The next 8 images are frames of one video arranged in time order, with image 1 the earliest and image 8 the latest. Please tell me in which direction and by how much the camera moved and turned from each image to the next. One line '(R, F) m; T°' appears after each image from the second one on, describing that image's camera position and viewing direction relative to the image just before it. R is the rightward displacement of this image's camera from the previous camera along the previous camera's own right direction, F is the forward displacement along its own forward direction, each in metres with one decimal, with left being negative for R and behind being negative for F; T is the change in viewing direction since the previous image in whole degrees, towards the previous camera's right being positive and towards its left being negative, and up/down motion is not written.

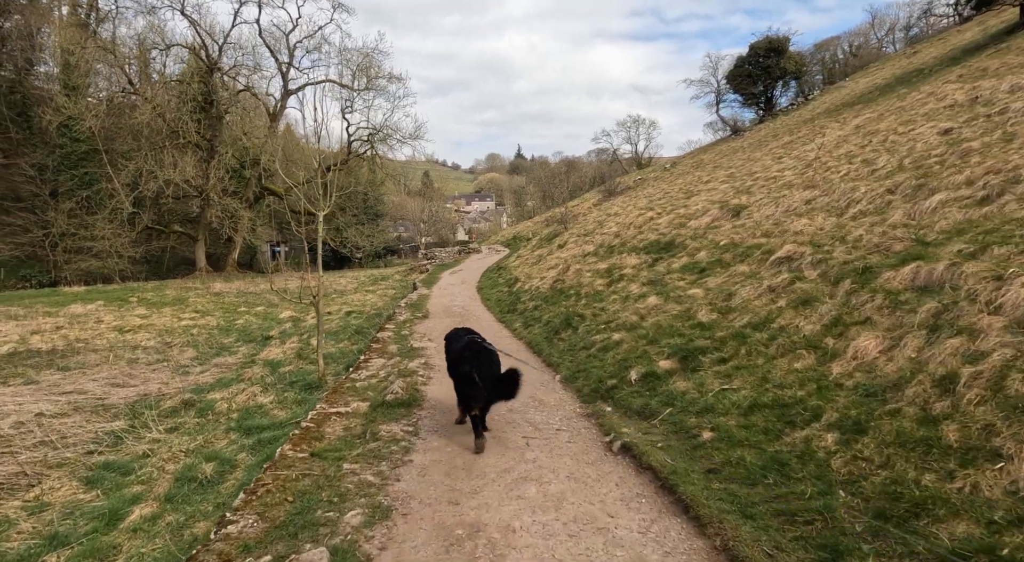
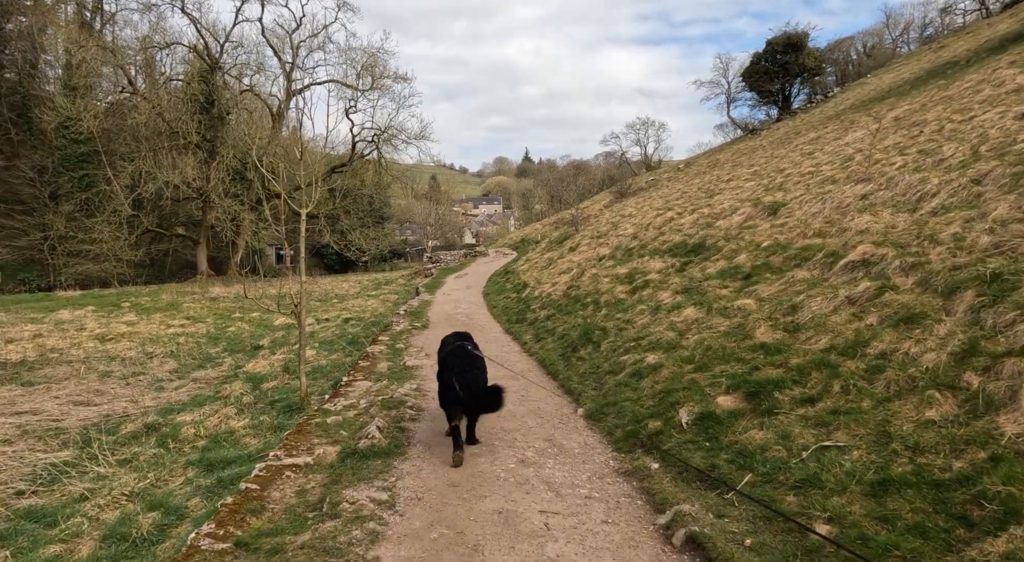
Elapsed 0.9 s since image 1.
(0.0, +1.4) m; -1°
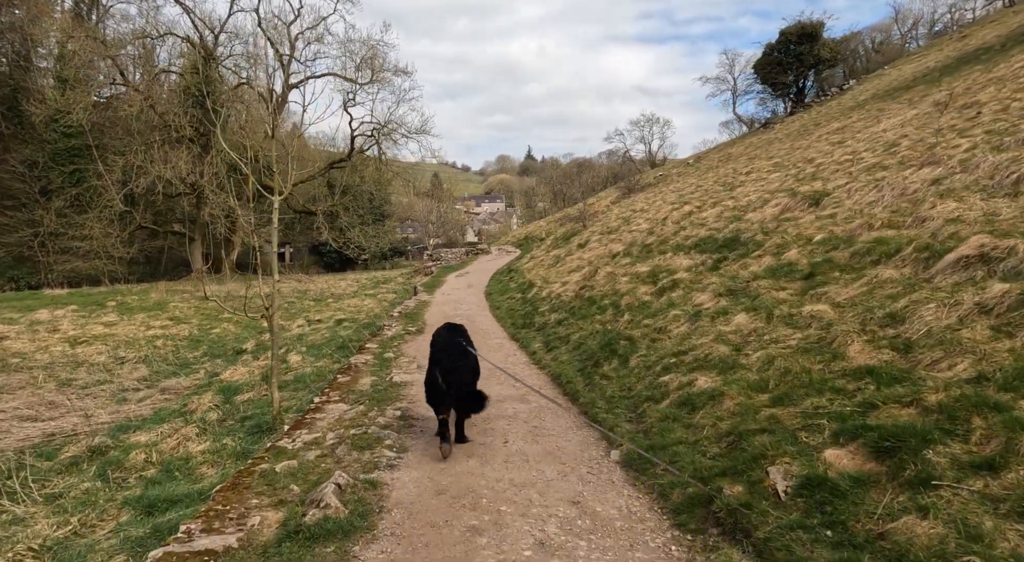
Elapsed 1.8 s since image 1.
(-0.1, +1.4) m; 0°
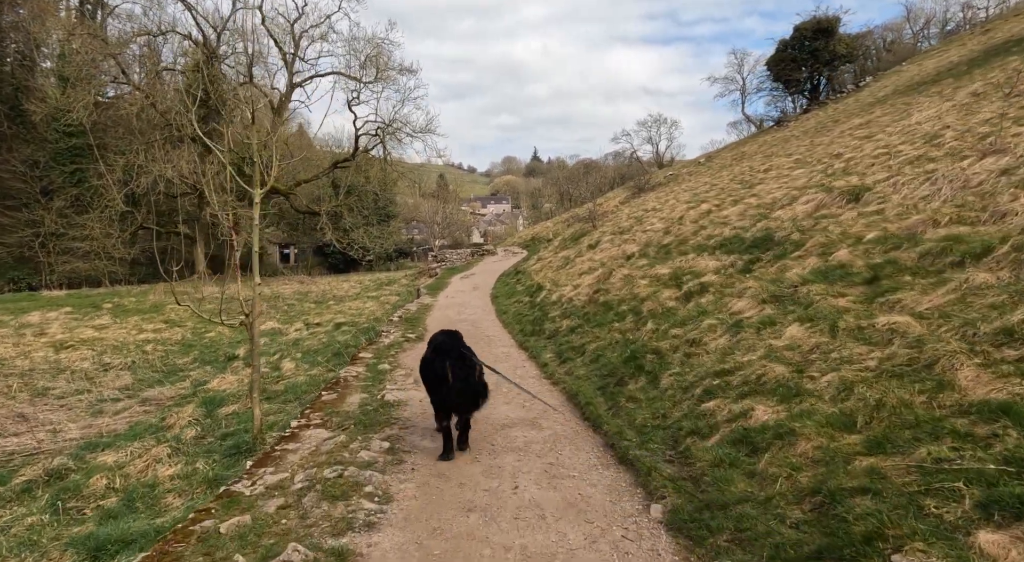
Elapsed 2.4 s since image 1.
(0.0, +0.9) m; -1°
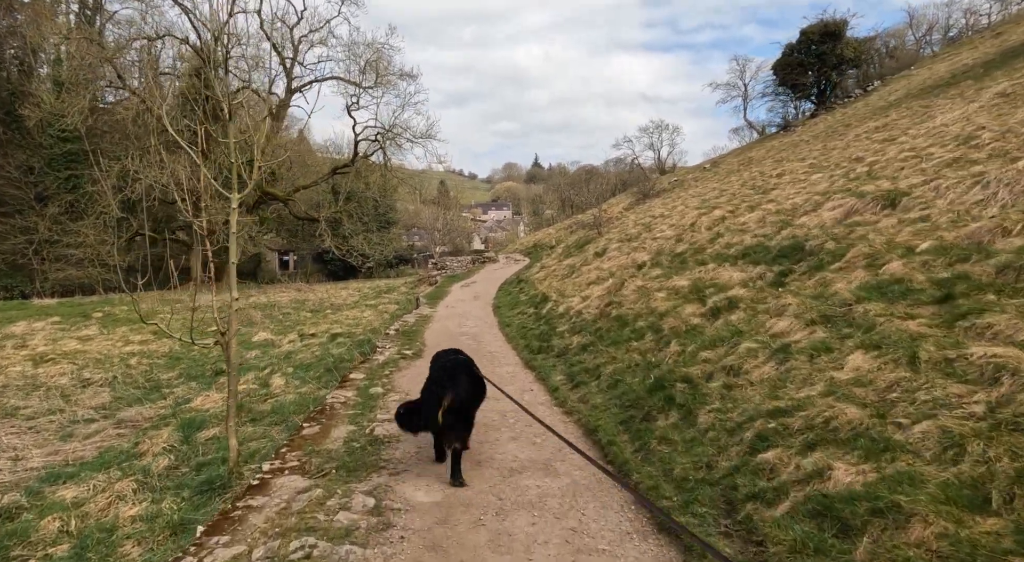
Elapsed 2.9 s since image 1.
(-0.1, +0.8) m; 0°
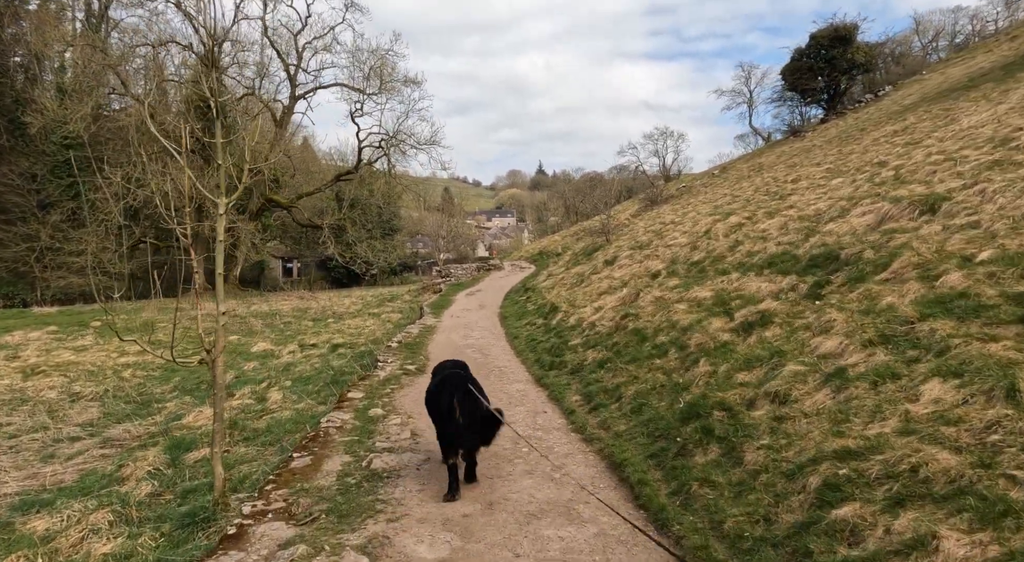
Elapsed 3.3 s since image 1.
(-0.1, +0.6) m; 0°
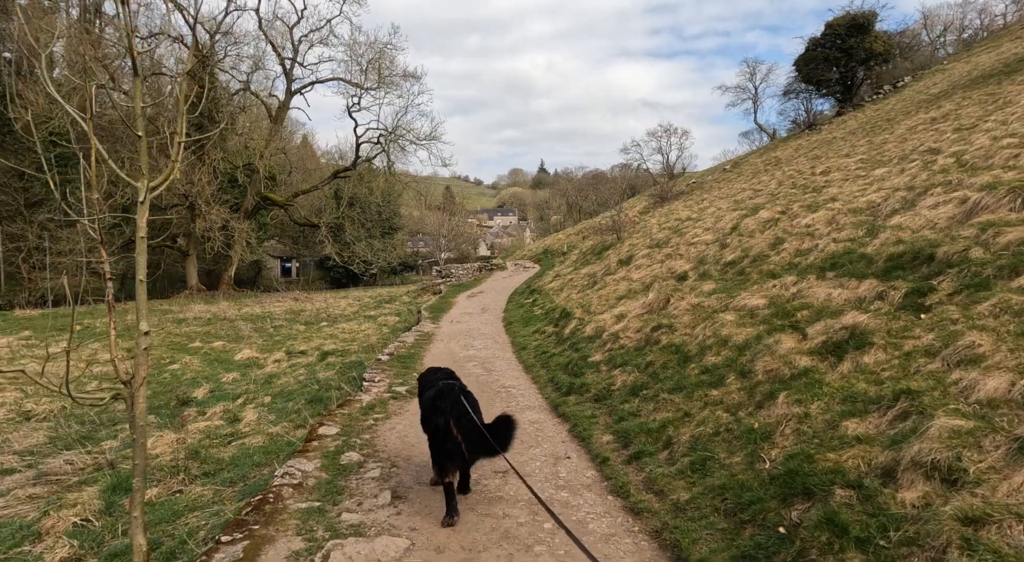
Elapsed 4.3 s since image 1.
(-0.1, +1.5) m; 0°
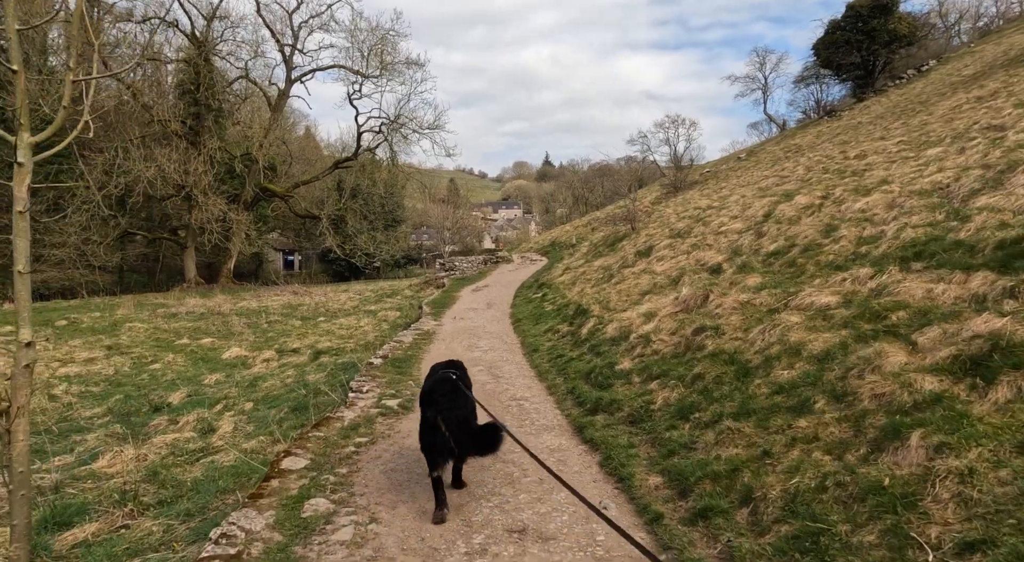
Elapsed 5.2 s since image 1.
(-0.1, +1.3) m; 0°
